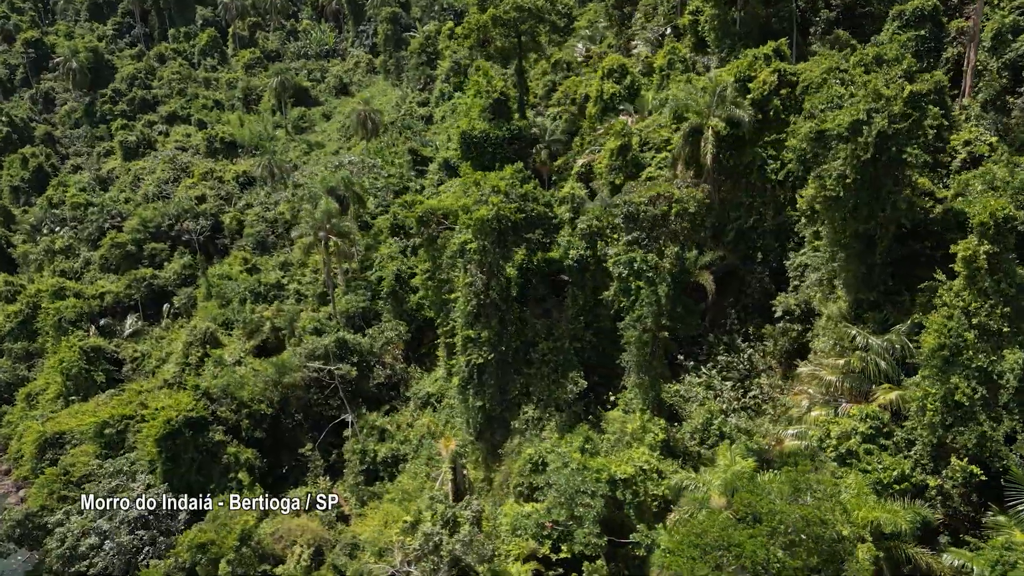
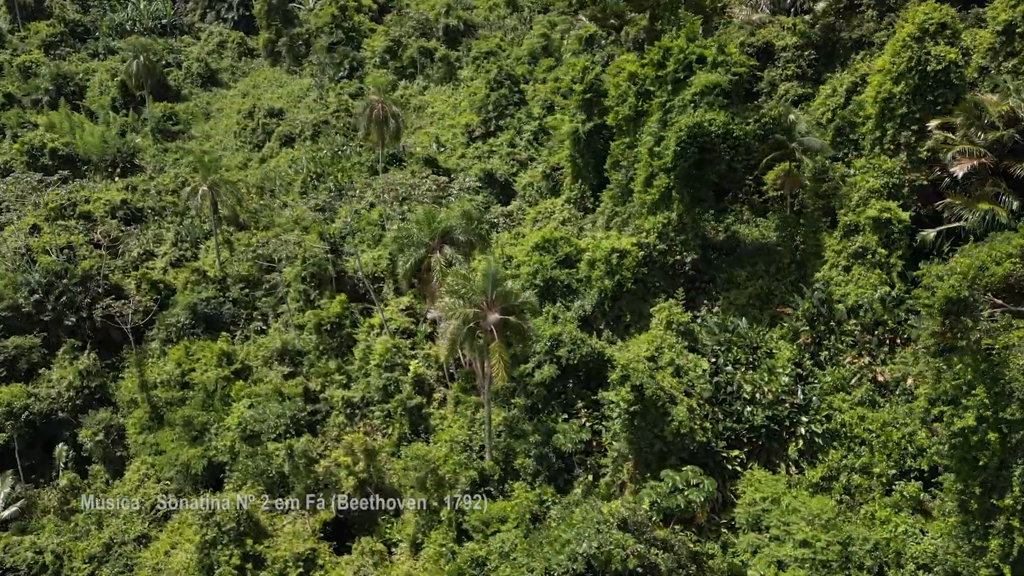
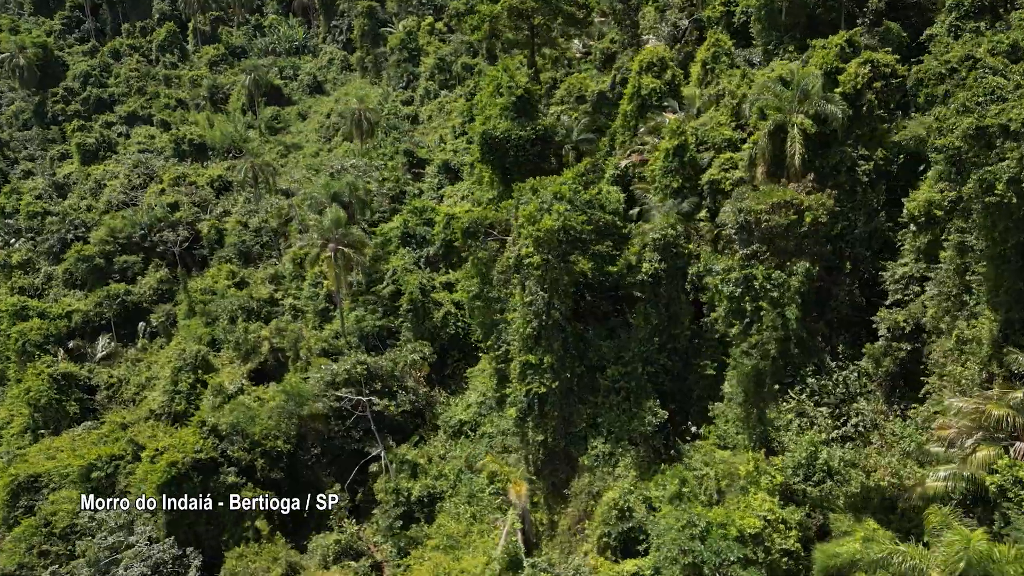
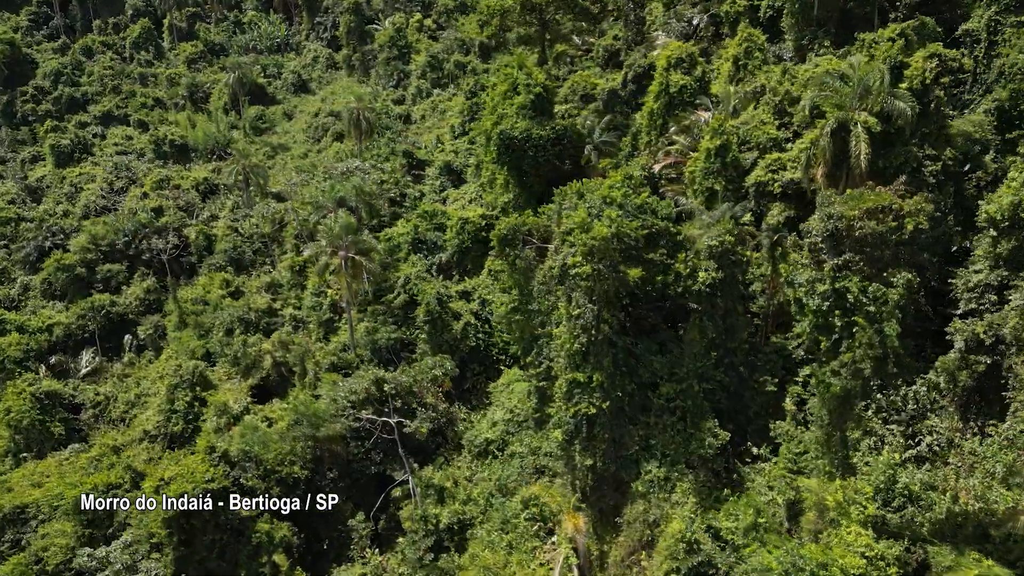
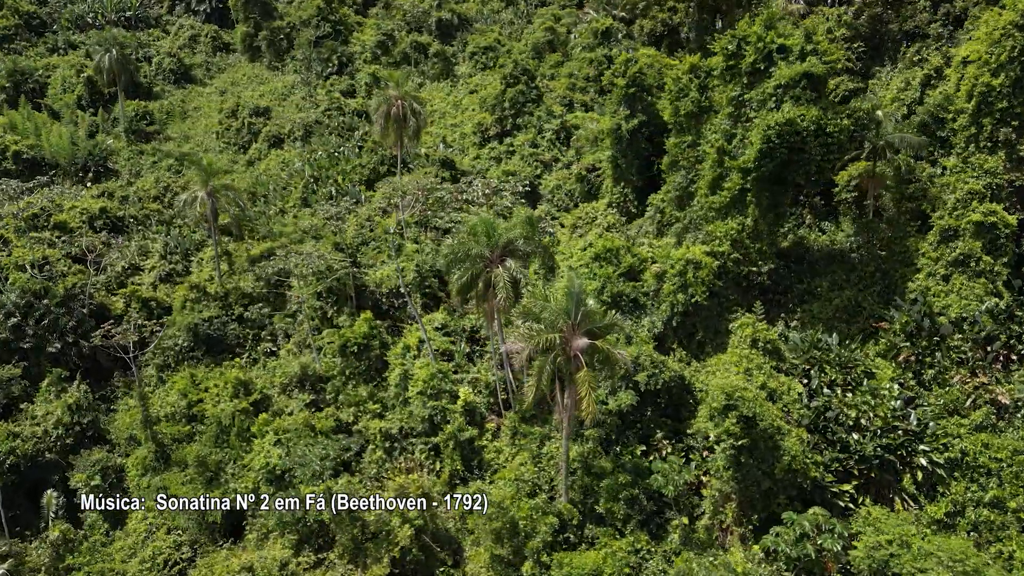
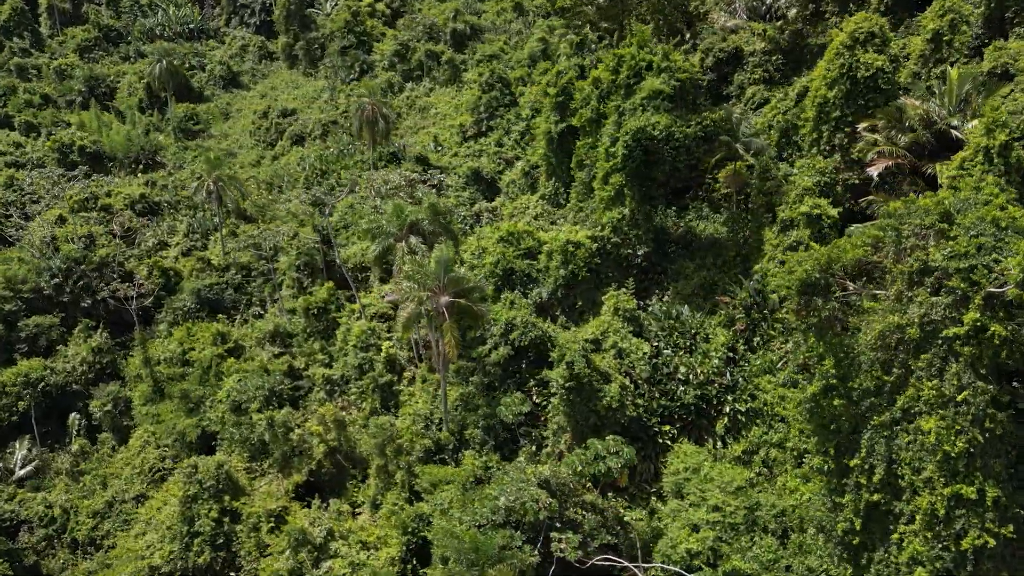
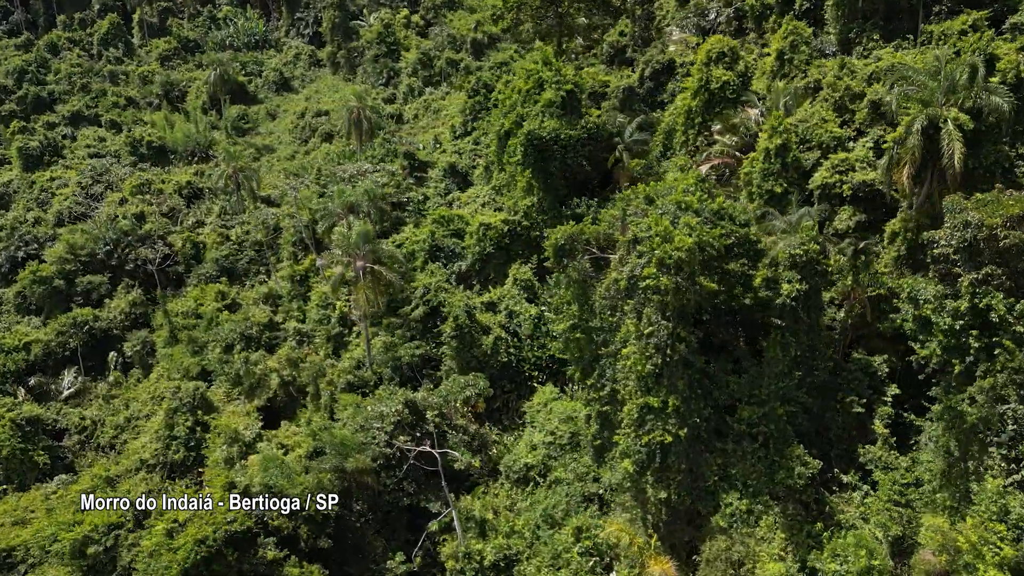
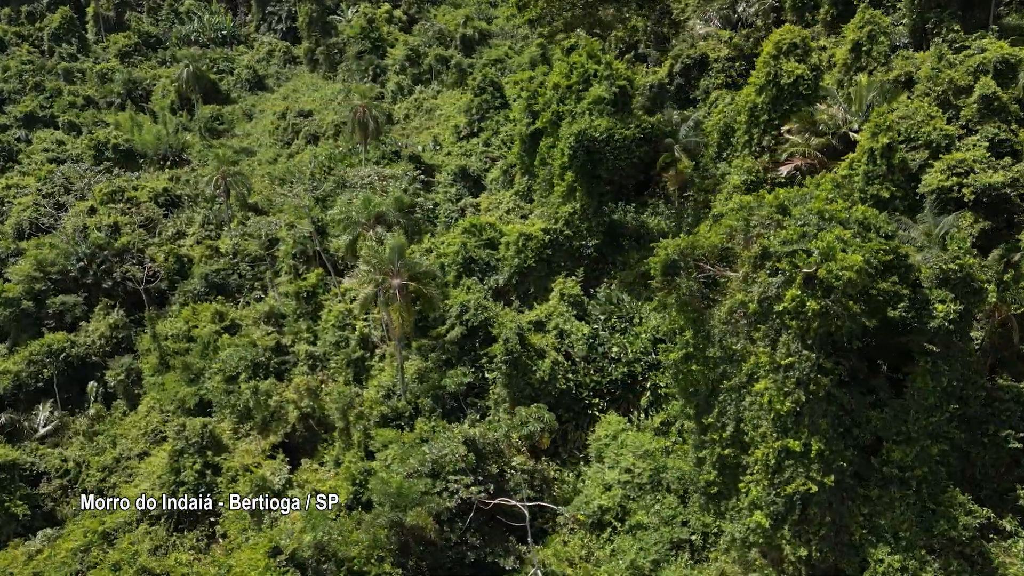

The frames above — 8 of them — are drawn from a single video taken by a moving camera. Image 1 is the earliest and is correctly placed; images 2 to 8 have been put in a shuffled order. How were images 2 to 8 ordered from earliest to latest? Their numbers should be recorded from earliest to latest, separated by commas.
3, 4, 7, 8, 6, 2, 5
